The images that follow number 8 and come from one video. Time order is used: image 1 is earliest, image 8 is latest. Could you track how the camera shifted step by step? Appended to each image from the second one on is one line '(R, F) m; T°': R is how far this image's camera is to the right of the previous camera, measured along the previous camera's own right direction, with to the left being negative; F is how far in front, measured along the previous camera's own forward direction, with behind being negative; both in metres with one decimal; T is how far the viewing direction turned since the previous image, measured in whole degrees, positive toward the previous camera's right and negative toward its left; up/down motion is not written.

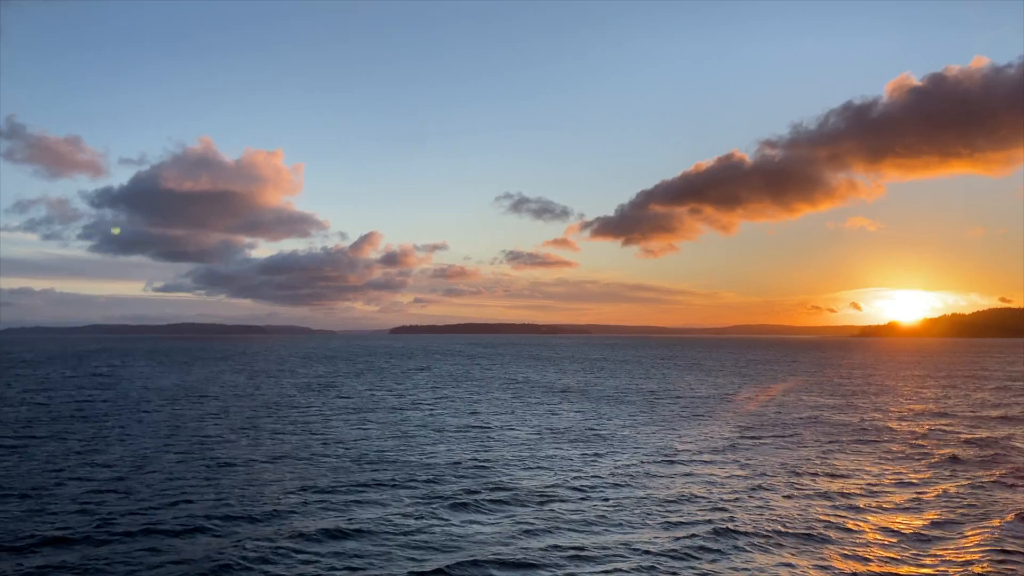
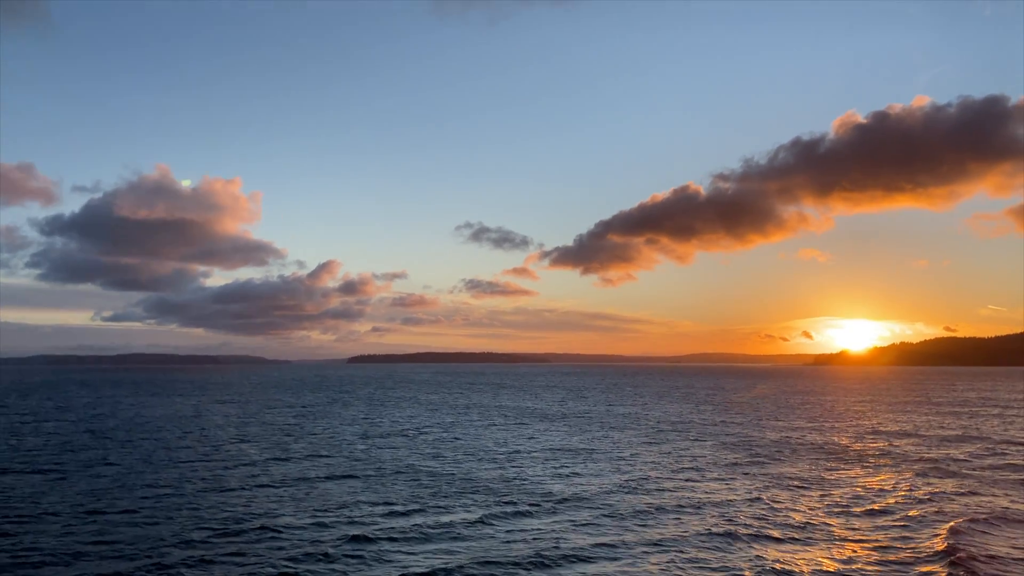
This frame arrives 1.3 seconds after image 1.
(-3.9, -3.8) m; +3°
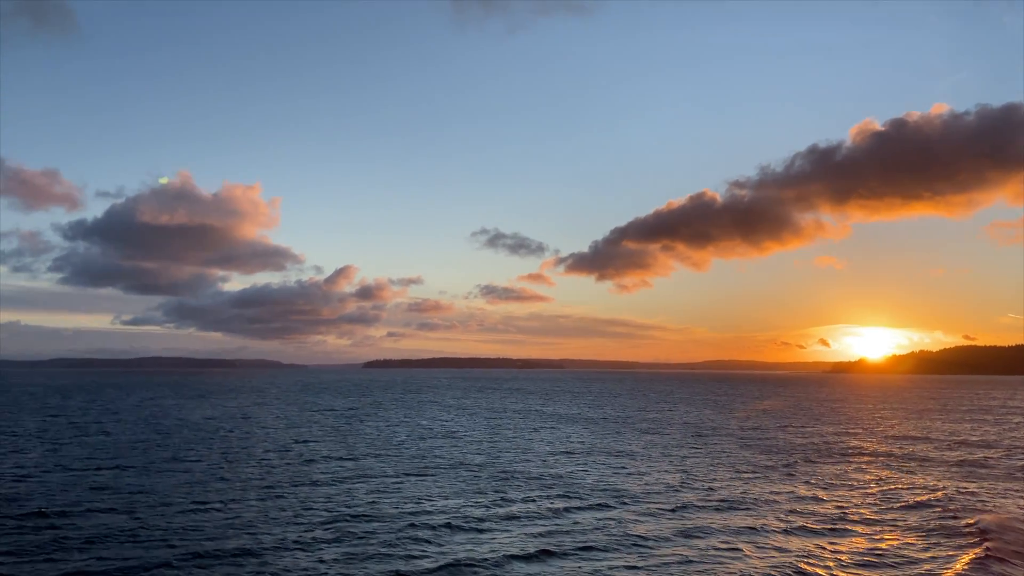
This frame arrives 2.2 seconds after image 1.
(-2.6, -3.1) m; -1°
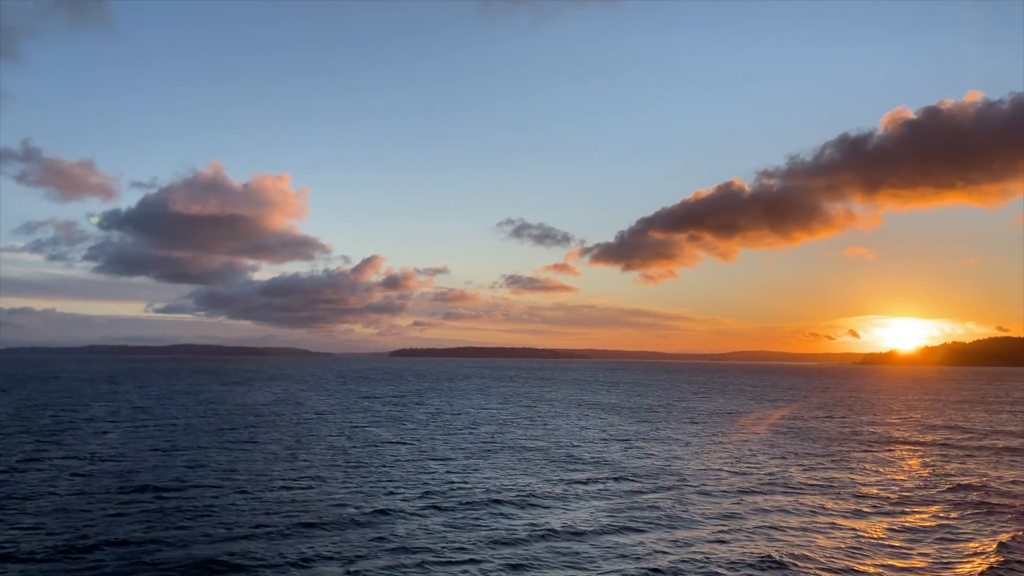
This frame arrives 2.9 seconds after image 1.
(-2.1, -2.5) m; -2°
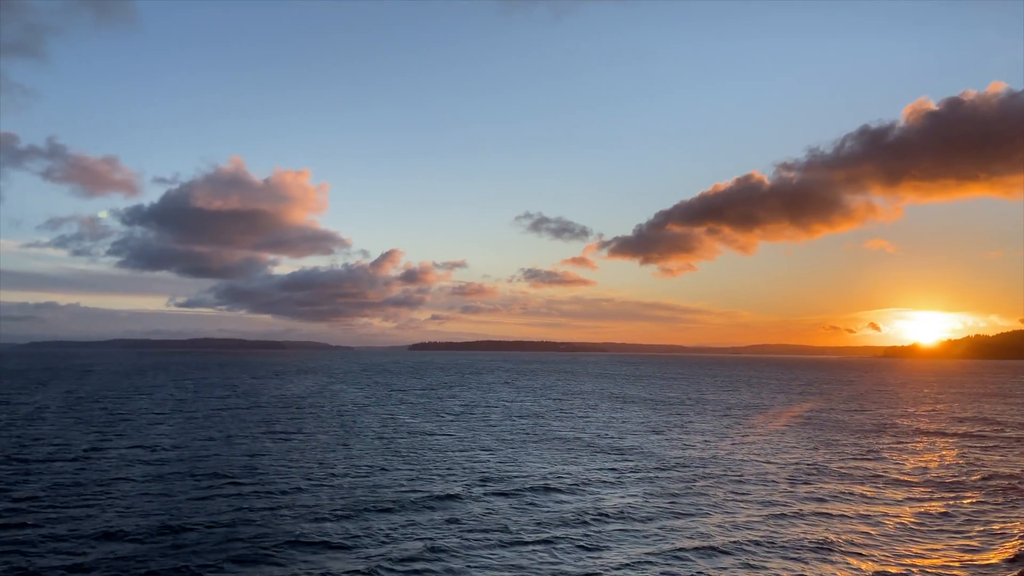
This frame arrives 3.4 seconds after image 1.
(-1.6, -1.8) m; -1°
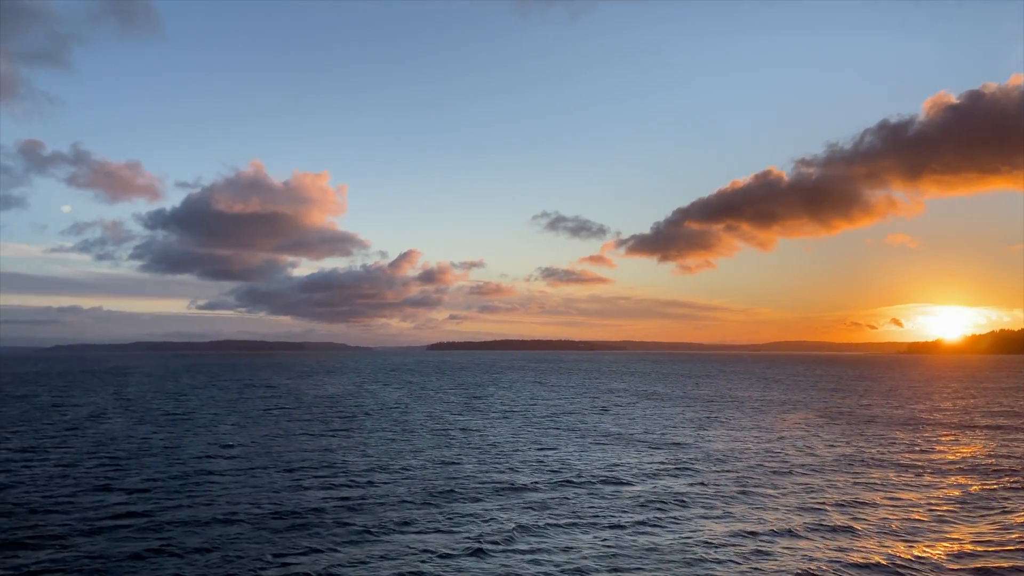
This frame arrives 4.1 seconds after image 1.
(-2.4, -2.4) m; -1°
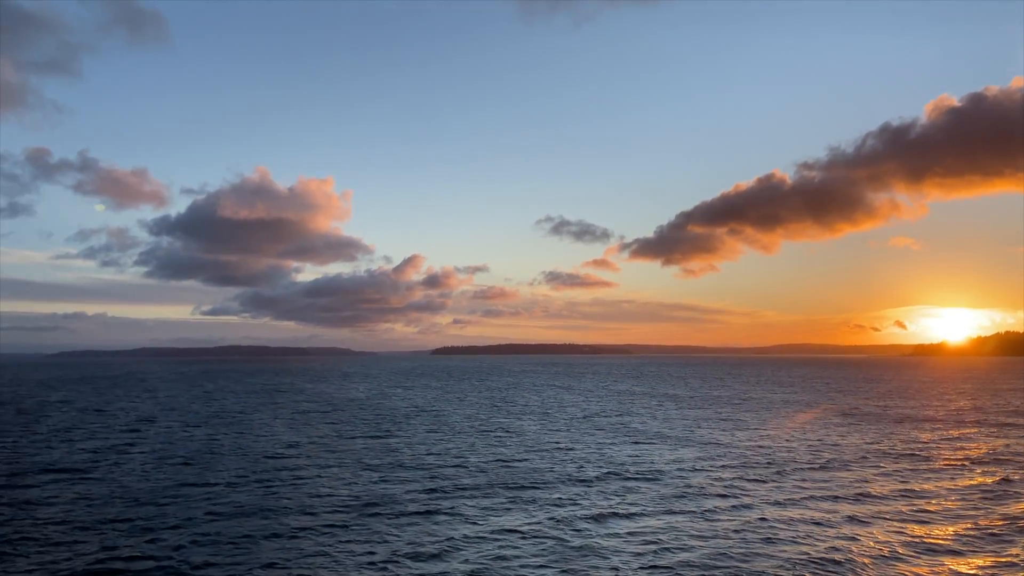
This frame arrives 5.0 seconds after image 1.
(-3.3, -2.9) m; 0°
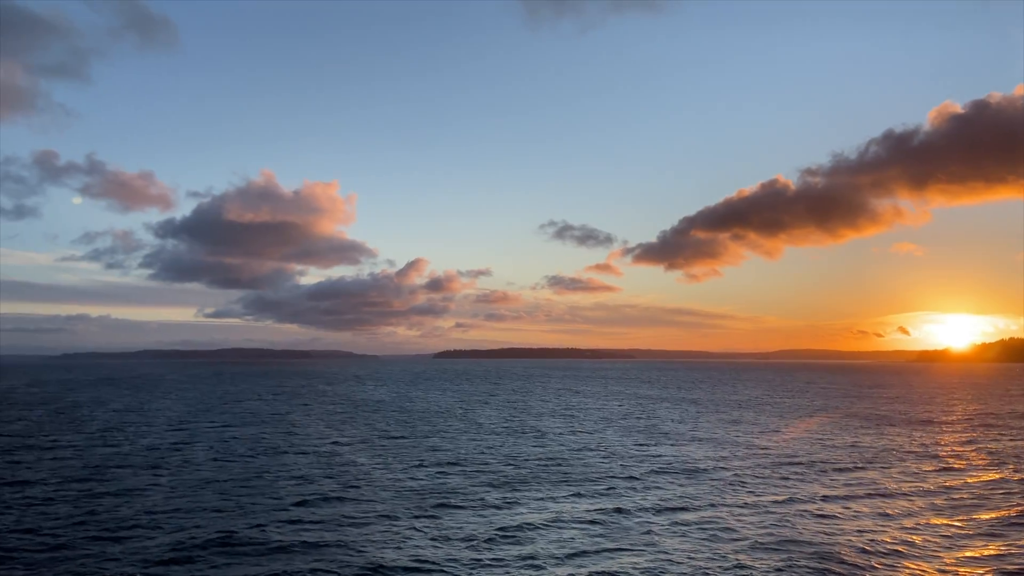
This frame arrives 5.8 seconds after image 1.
(-3.0, -2.6) m; 0°
